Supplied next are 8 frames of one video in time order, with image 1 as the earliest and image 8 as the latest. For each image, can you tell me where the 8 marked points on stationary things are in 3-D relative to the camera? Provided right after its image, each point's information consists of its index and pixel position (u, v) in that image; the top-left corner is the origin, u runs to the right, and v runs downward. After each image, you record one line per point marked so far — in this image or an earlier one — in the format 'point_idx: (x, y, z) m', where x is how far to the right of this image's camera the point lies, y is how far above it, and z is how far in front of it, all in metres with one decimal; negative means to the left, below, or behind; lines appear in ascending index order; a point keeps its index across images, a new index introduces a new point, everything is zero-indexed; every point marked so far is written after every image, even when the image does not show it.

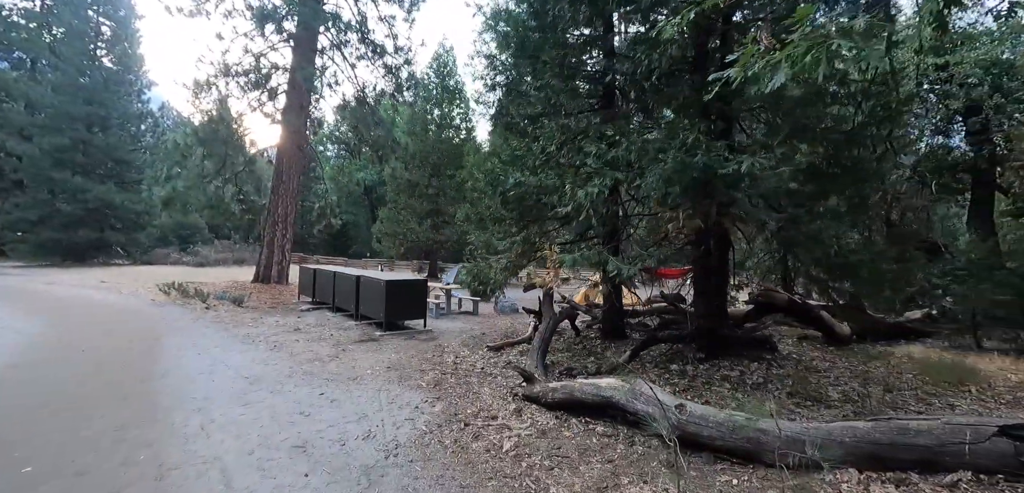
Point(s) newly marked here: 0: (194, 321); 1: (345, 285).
0: (-6.4, -1.4, +9.5) m
1: (-3.7, -0.9, +10.8) m
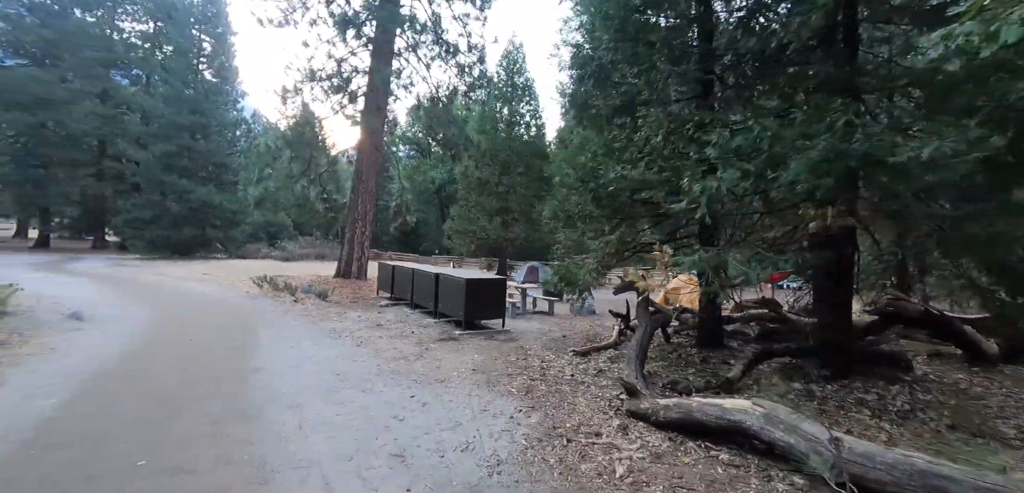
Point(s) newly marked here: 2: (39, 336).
0: (-4.8, -1.3, +9.9) m
1: (-2.0, -0.8, +10.9) m
2: (-7.1, -1.2, +7.3) m
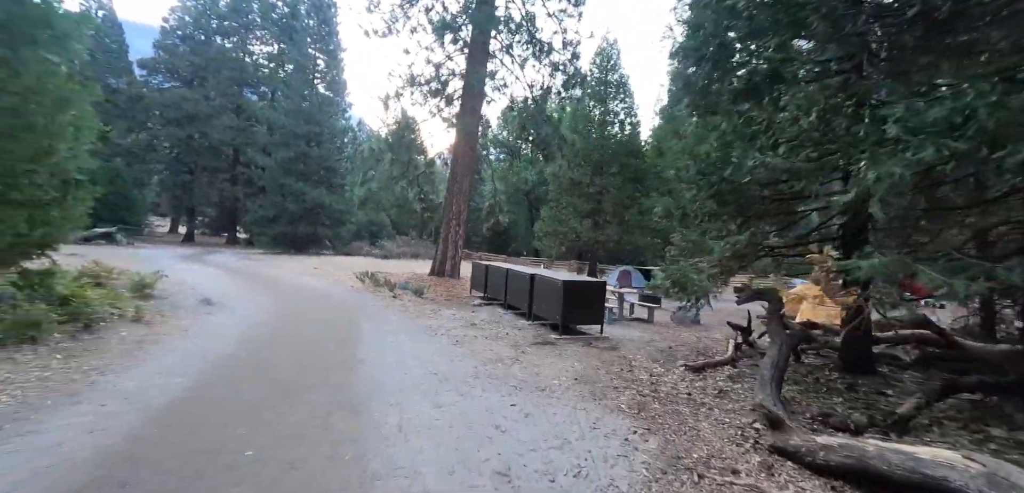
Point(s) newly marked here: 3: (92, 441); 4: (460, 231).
0: (-2.9, -1.3, +10.2) m
1: (+0.1, -0.8, +10.6) m
2: (-5.5, -1.1, +8.0) m
3: (-3.0, -1.3, +3.5) m
4: (-1.9, +0.6, +17.8) m
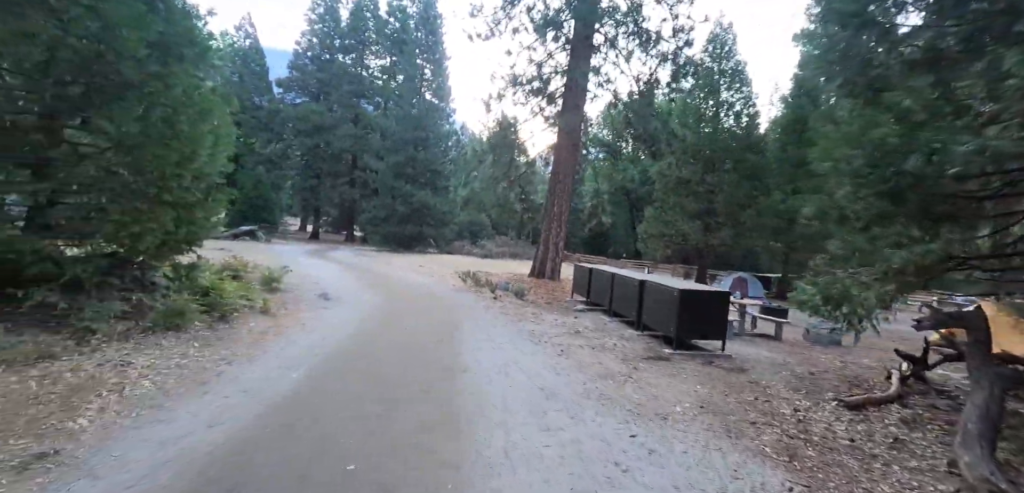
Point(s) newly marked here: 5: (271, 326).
0: (-0.7, -1.3, +10.0) m
1: (+2.3, -0.9, +9.9) m
2: (-3.8, -1.1, +8.5) m
3: (-2.2, -1.3, +3.5) m
4: (+1.7, +0.5, +17.3) m
5: (-3.4, -1.1, +6.9) m
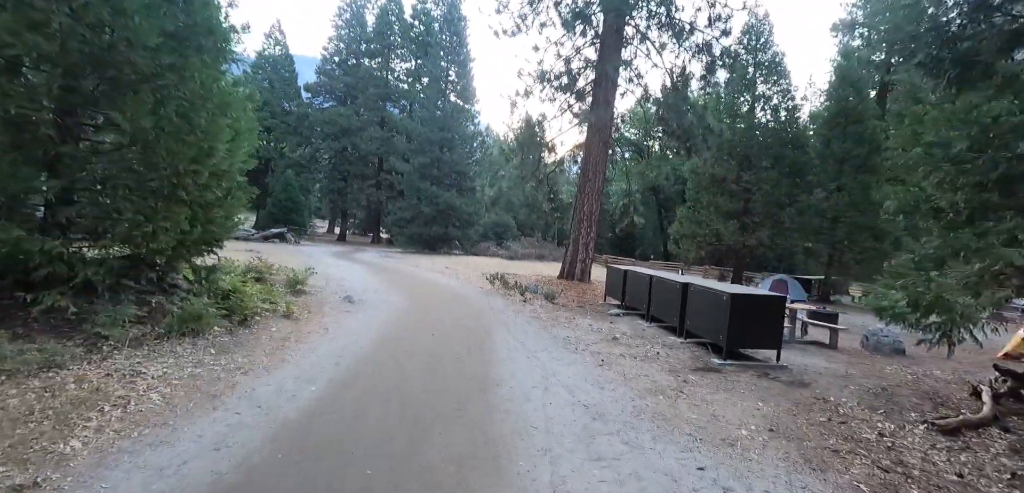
0: (-0.1, -1.3, +9.5) m
1: (+2.9, -0.9, +9.2) m
2: (-3.2, -1.1, +8.1) m
3: (-1.9, -1.3, +3.1) m
4: (+2.7, +0.5, +16.7) m
5: (-3.0, -1.2, +6.5) m
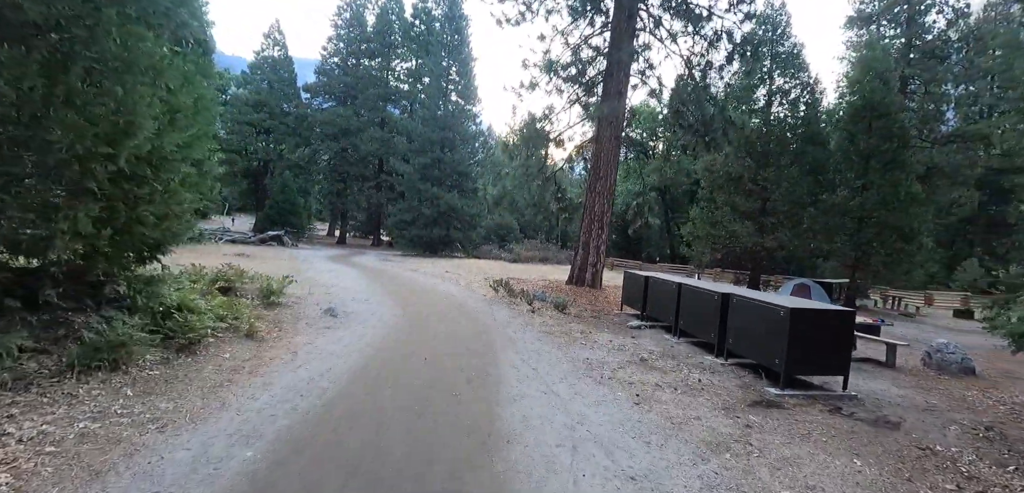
0: (0.0, -1.4, +8.3) m
1: (+3.0, -0.9, +8.0) m
2: (-3.1, -1.2, +6.9) m
3: (-1.8, -1.4, +1.8) m
4: (+2.9, +0.4, +15.4) m
5: (-2.9, -1.2, +5.3) m
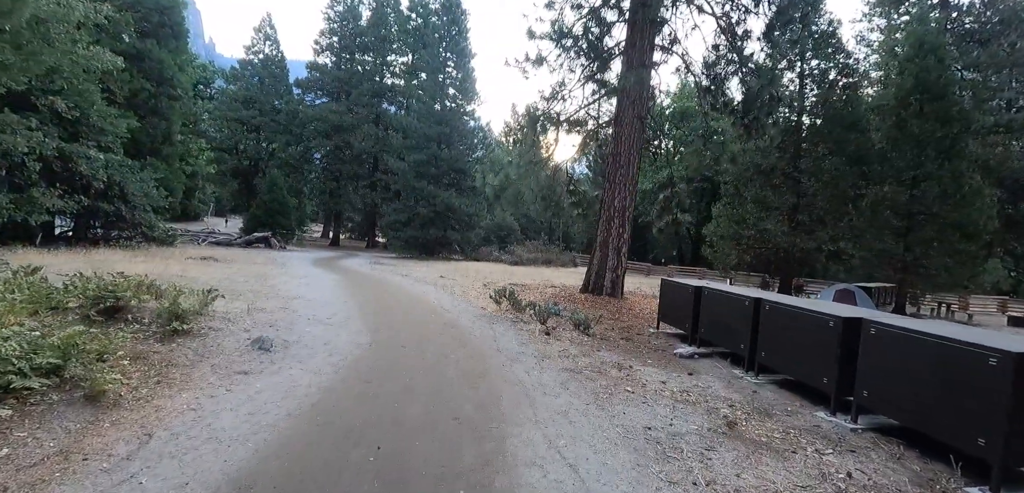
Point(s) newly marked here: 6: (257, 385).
0: (+0.1, -1.4, +5.8) m
1: (+3.2, -1.0, +5.5) m
2: (-3.0, -1.2, +4.4) m
3: (-1.6, -1.4, -0.6) m
4: (+3.0, +0.4, +13.0) m
5: (-2.7, -1.2, +2.9) m
6: (-2.3, -1.2, +4.4) m
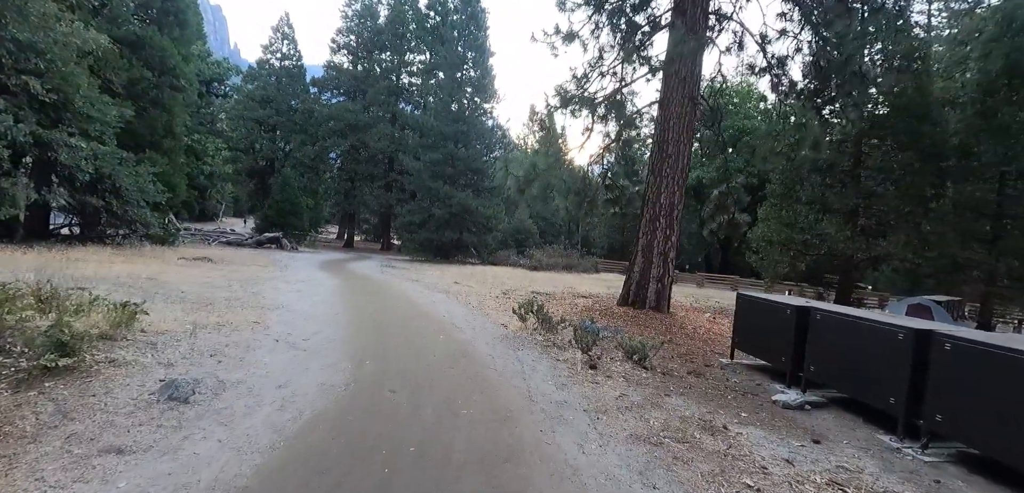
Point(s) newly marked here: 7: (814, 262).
0: (+0.5, -1.4, +3.9) m
1: (+3.5, -1.0, +3.5) m
2: (-2.7, -1.1, +2.6) m
3: (-1.5, -1.3, -2.5) m
4: (+3.6, +0.3, +11.0) m
5: (-2.5, -1.2, +1.0) m
6: (-2.0, -1.2, +2.5) m
7: (+11.1, -0.6, +18.1) m
